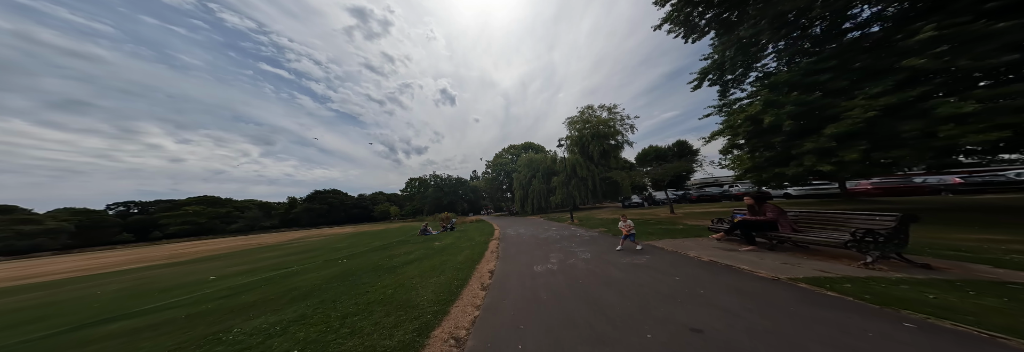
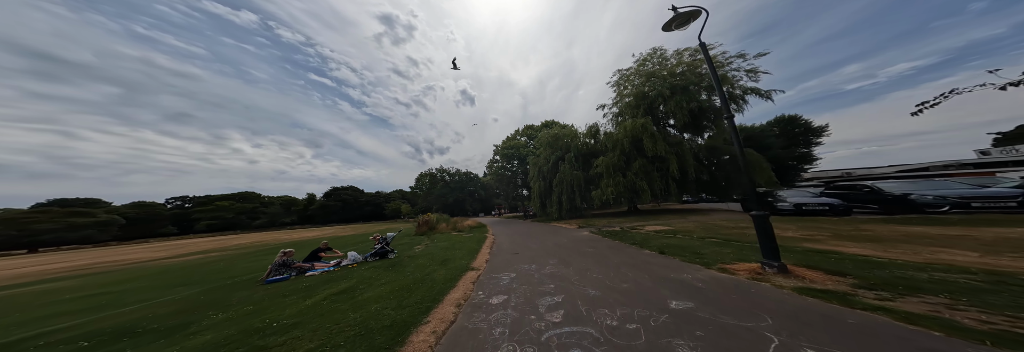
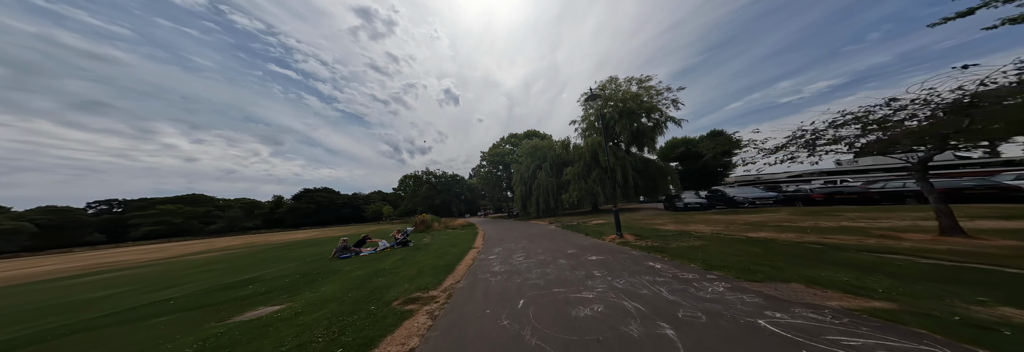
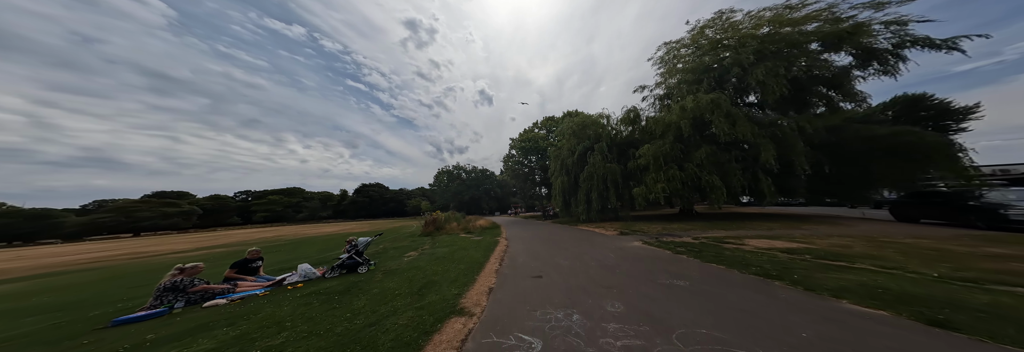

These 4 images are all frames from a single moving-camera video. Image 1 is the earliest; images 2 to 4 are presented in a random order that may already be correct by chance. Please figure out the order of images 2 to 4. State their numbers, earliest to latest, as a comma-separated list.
3, 2, 4
